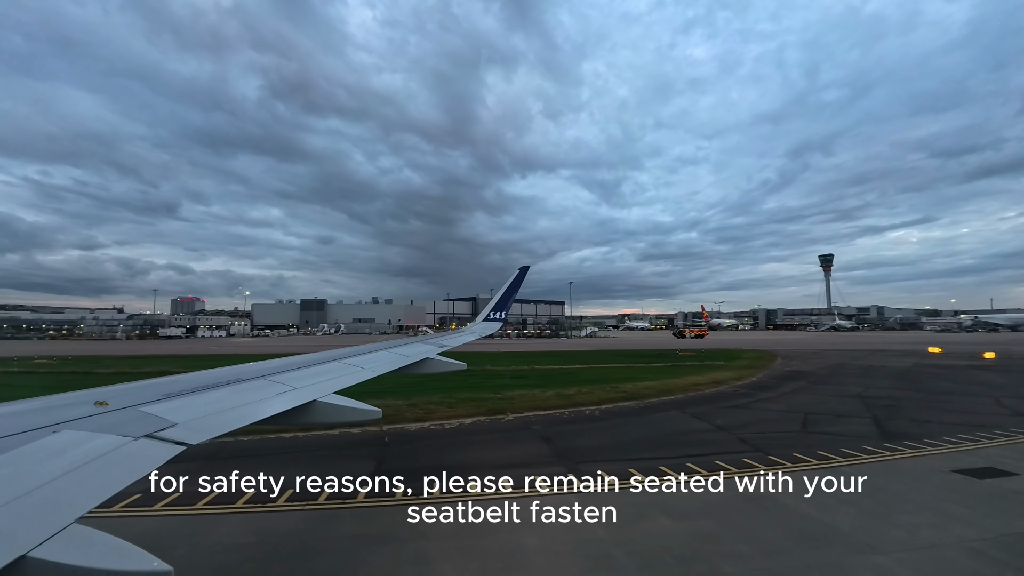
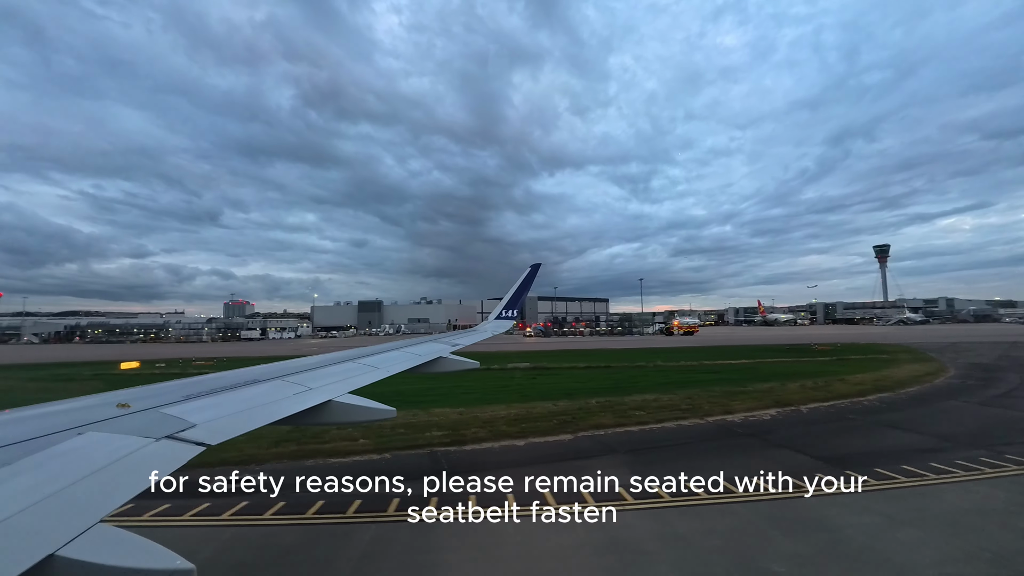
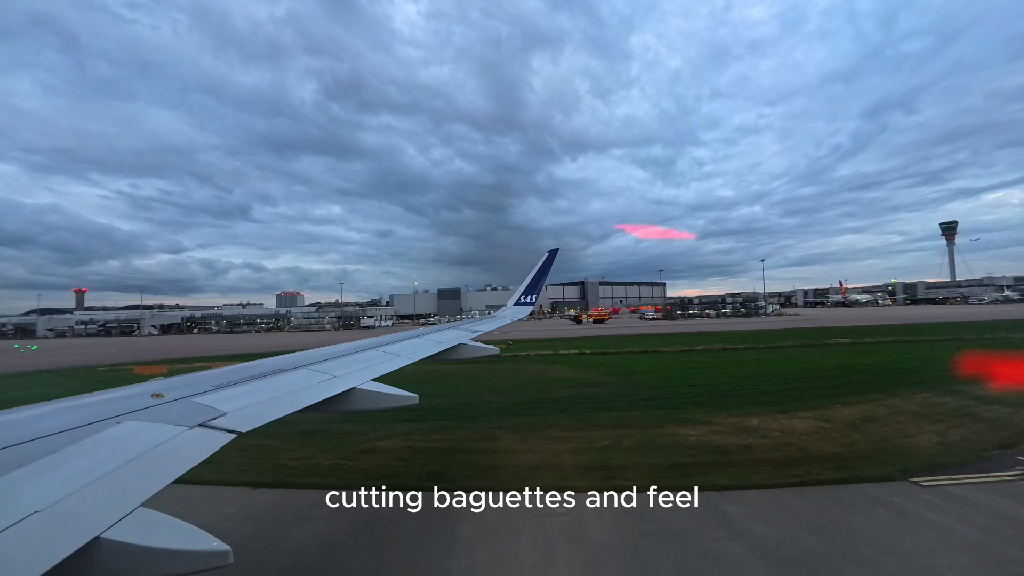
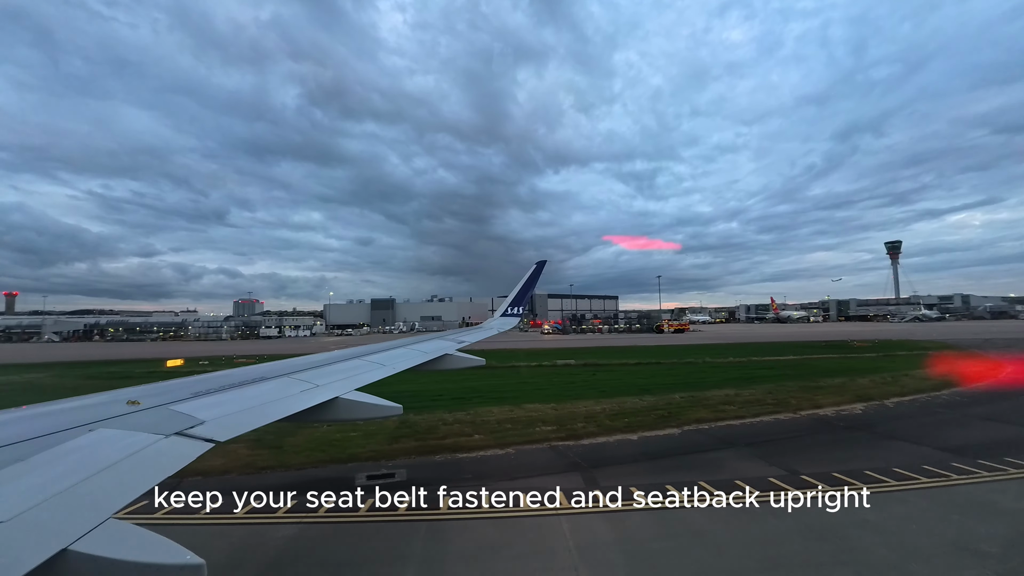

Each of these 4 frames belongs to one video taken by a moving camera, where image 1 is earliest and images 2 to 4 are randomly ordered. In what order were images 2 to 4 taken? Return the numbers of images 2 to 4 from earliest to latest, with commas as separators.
2, 4, 3
